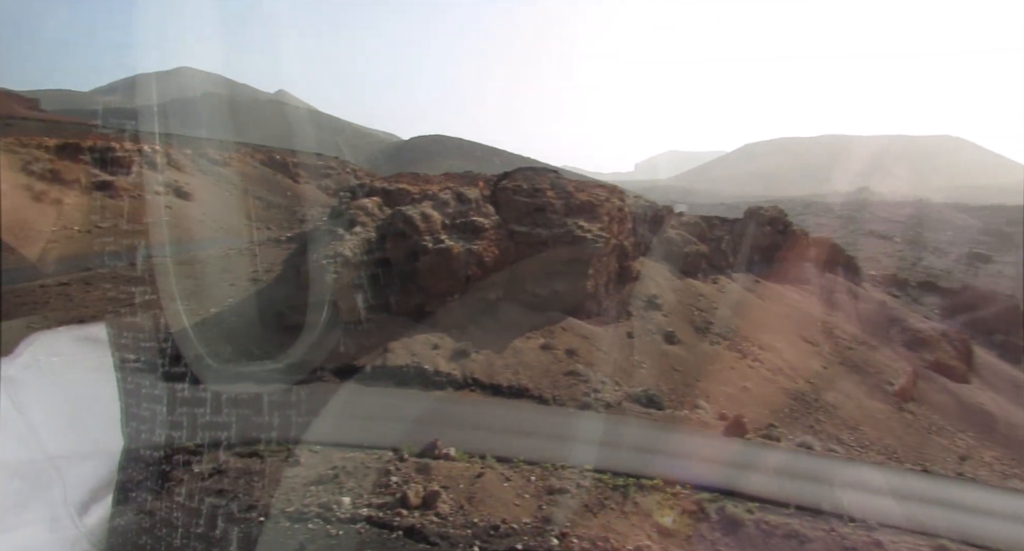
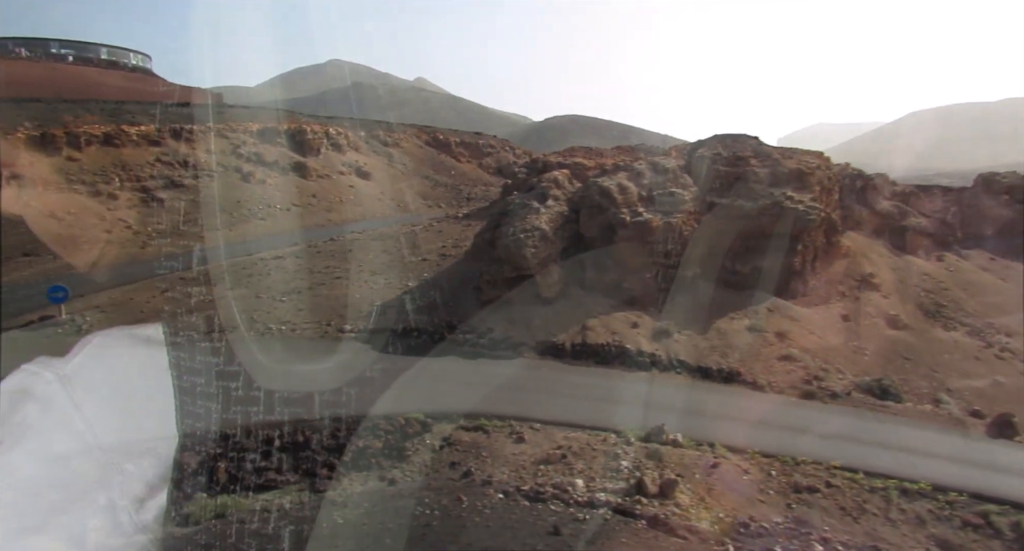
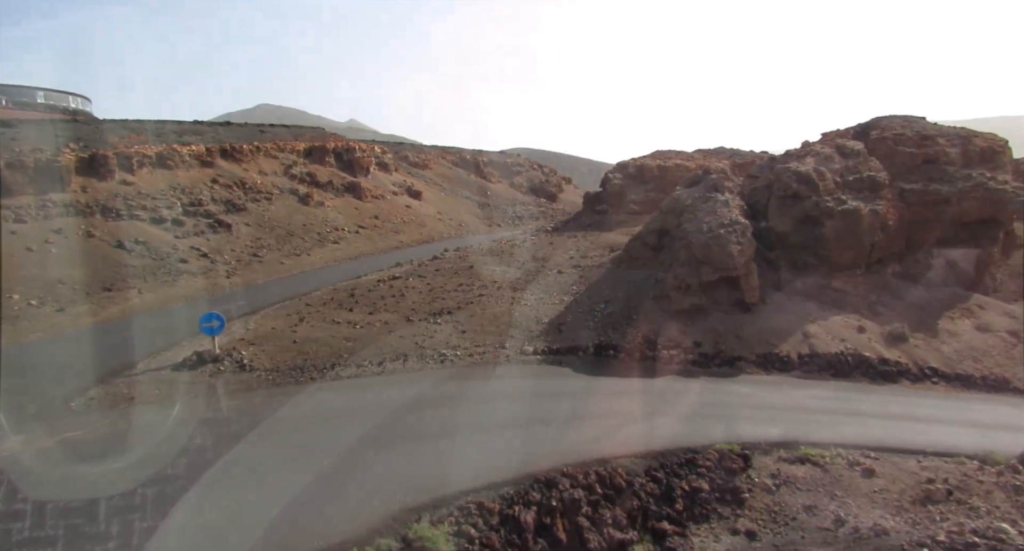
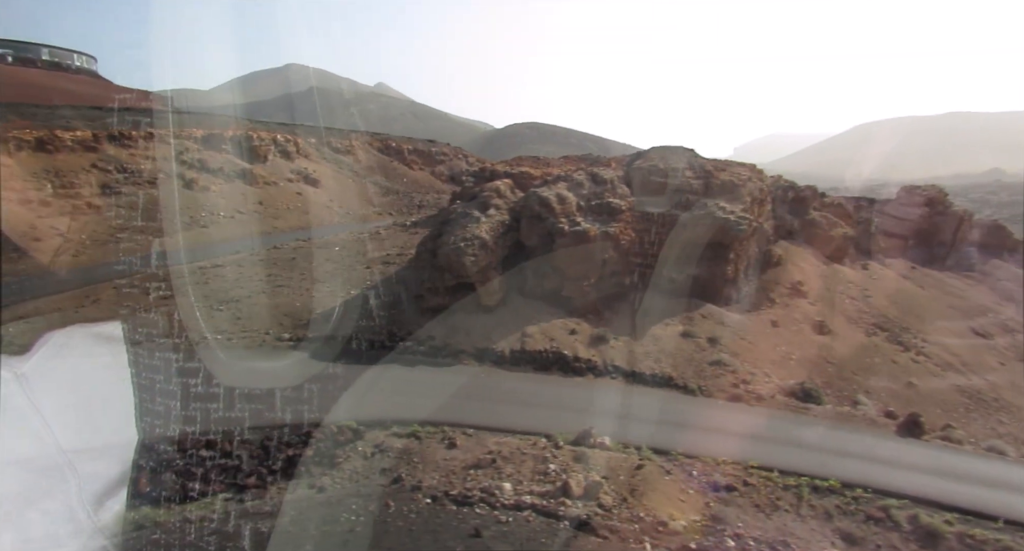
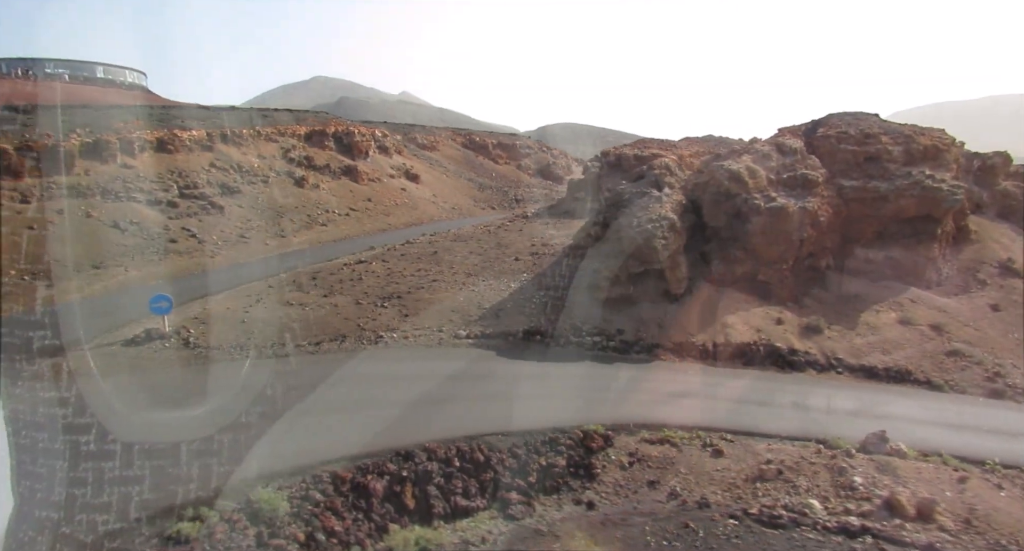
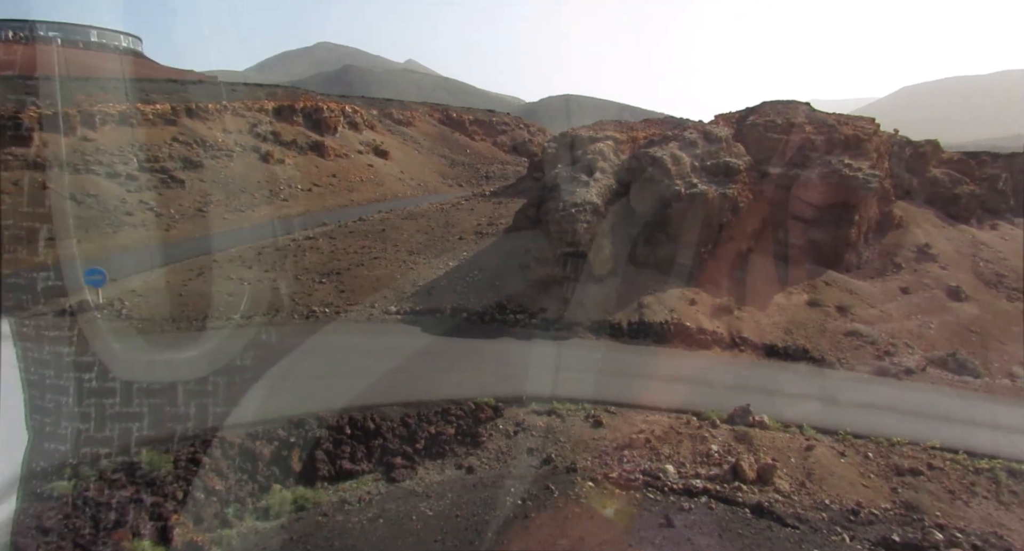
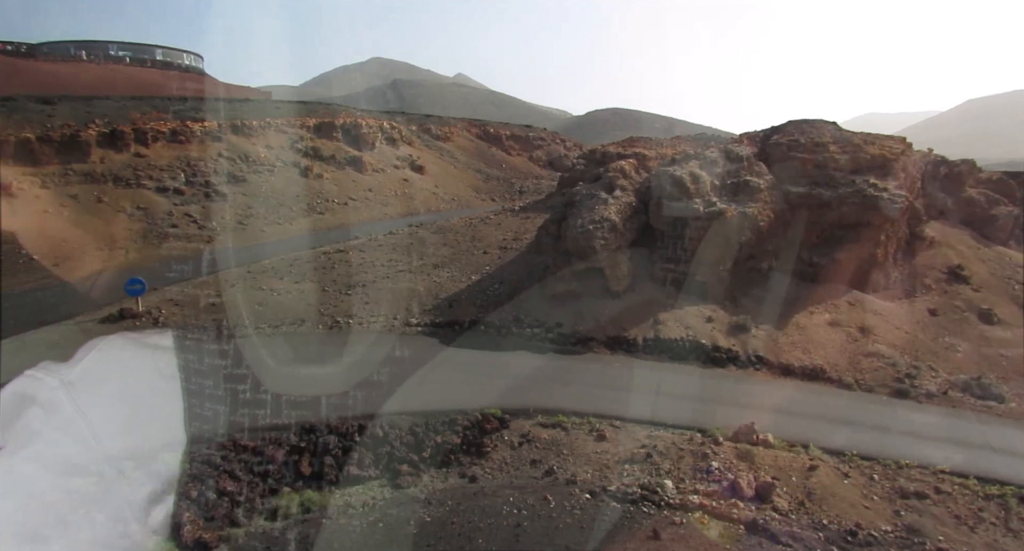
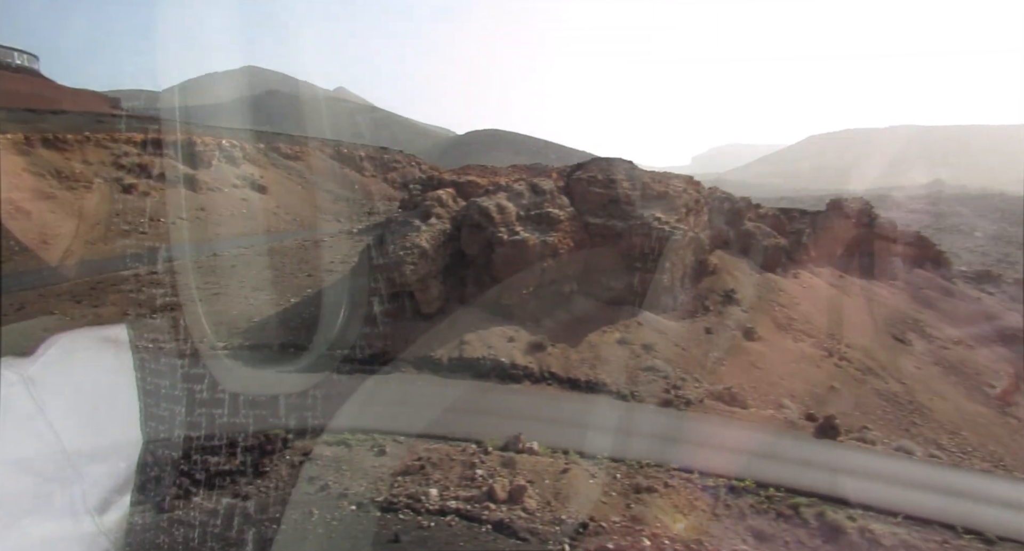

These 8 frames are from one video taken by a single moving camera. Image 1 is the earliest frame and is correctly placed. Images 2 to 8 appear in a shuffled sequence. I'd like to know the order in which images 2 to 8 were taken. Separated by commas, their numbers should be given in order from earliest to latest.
8, 4, 2, 7, 6, 5, 3
